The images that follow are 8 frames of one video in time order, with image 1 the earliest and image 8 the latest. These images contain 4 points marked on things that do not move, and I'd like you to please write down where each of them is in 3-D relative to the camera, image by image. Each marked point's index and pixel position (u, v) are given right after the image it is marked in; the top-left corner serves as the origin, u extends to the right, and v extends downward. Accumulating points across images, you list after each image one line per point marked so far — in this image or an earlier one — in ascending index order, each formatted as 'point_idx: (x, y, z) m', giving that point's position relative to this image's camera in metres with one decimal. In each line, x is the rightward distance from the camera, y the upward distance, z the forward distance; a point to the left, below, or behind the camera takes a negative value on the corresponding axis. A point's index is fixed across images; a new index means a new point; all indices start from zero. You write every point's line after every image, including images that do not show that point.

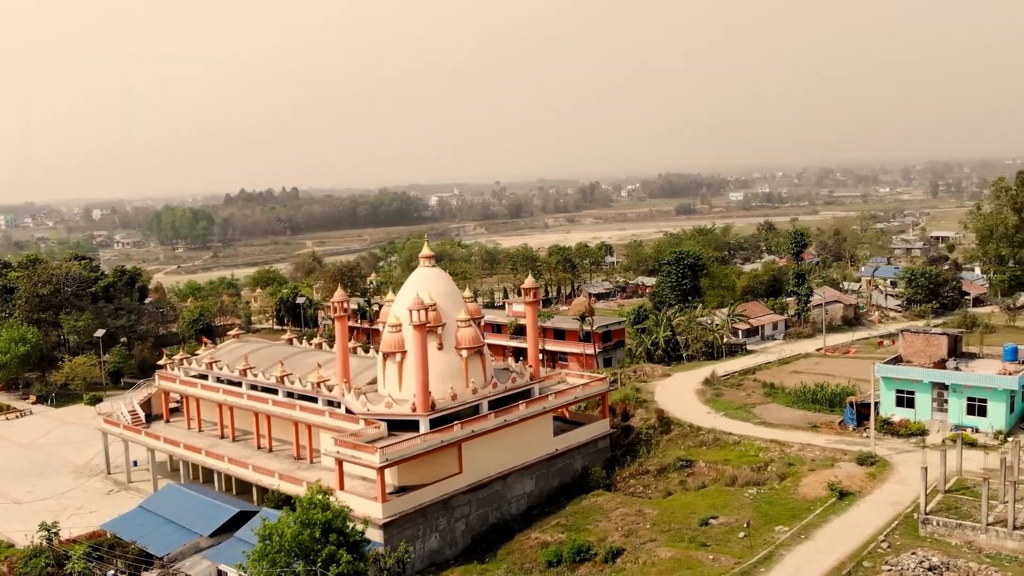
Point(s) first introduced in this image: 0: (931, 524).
0: (+9.5, -5.3, +18.6) m
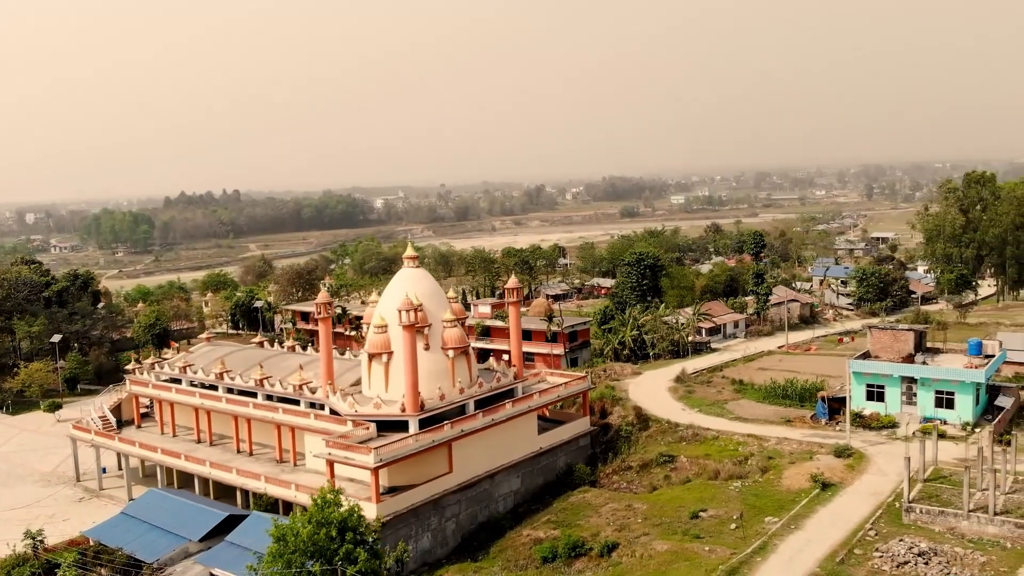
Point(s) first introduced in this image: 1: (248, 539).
0: (+9.4, -5.2, +19.3) m
1: (-6.4, -6.1, +20.0) m
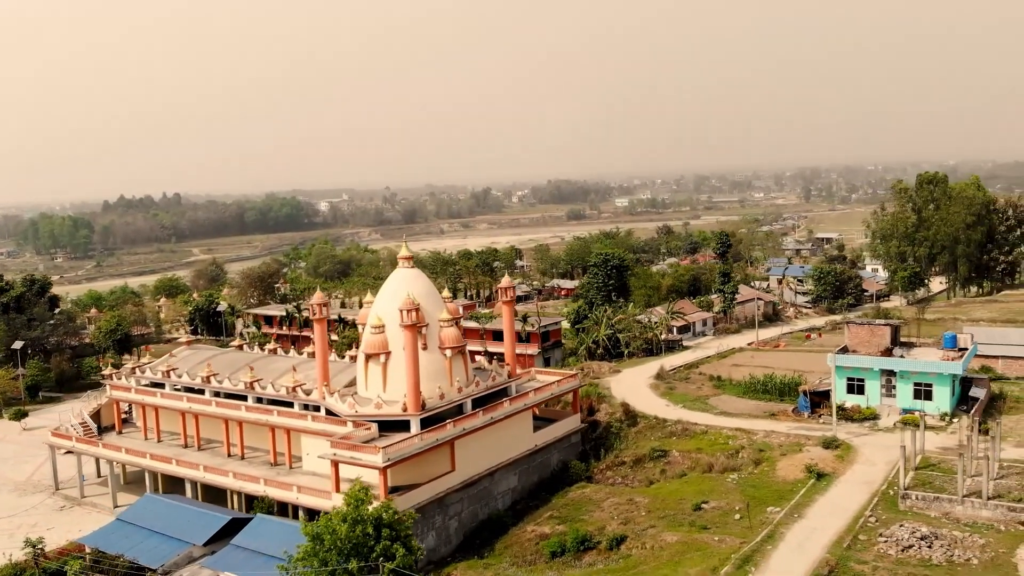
0: (+9.6, -5.1, +20.0) m
1: (-6.1, -6.1, +19.8) m
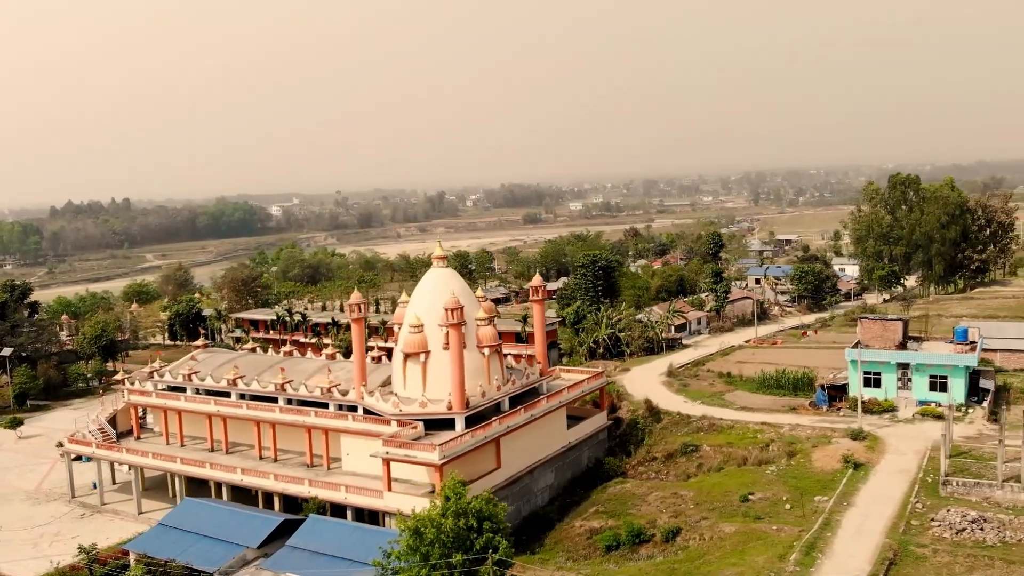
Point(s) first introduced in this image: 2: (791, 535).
0: (+11.0, -4.9, +20.7) m
1: (-4.7, -6.0, +19.6) m
2: (+6.3, -5.6, +18.7) m
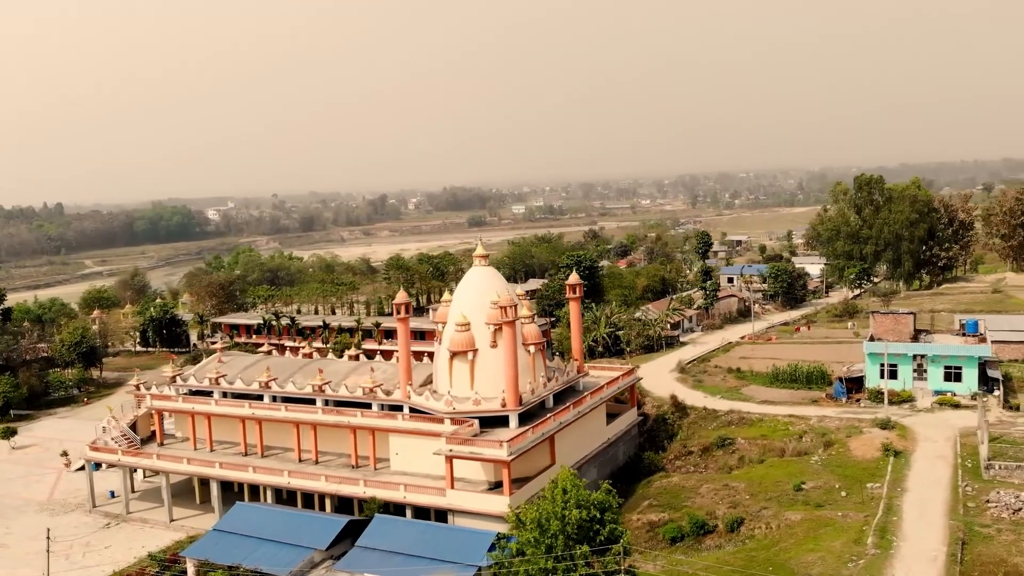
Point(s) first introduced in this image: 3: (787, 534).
0: (+12.6, -4.7, +21.5) m
1: (-3.0, -6.0, +19.5) m
2: (+8.0, -5.4, +19.2) m
3: (+6.4, -5.7, +19.1) m
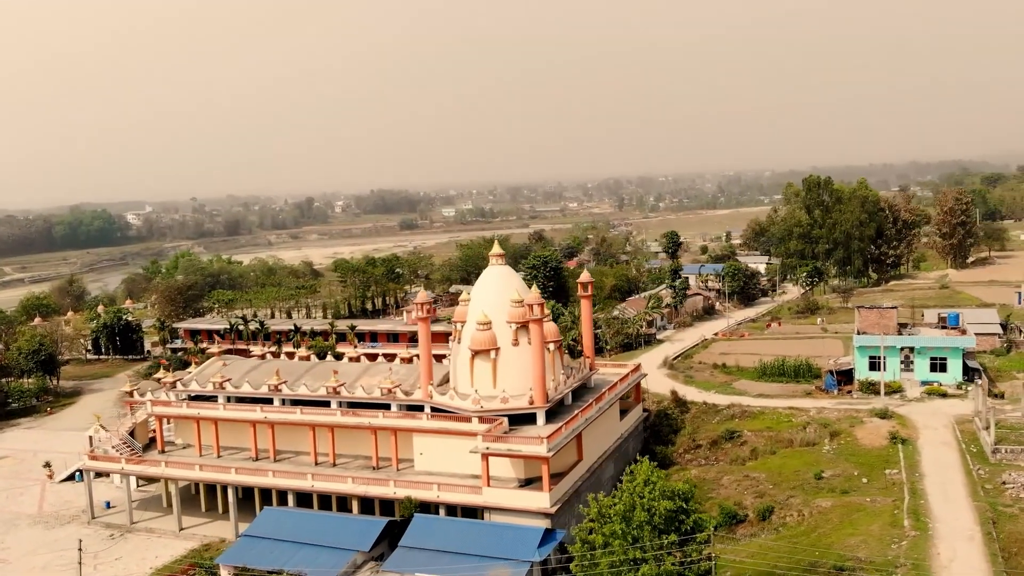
0: (+13.4, -4.5, +22.6) m
1: (-2.0, -6.0, +19.4) m
2: (+9.1, -5.3, +20.0) m
3: (+7.4, -5.6, +19.8) m
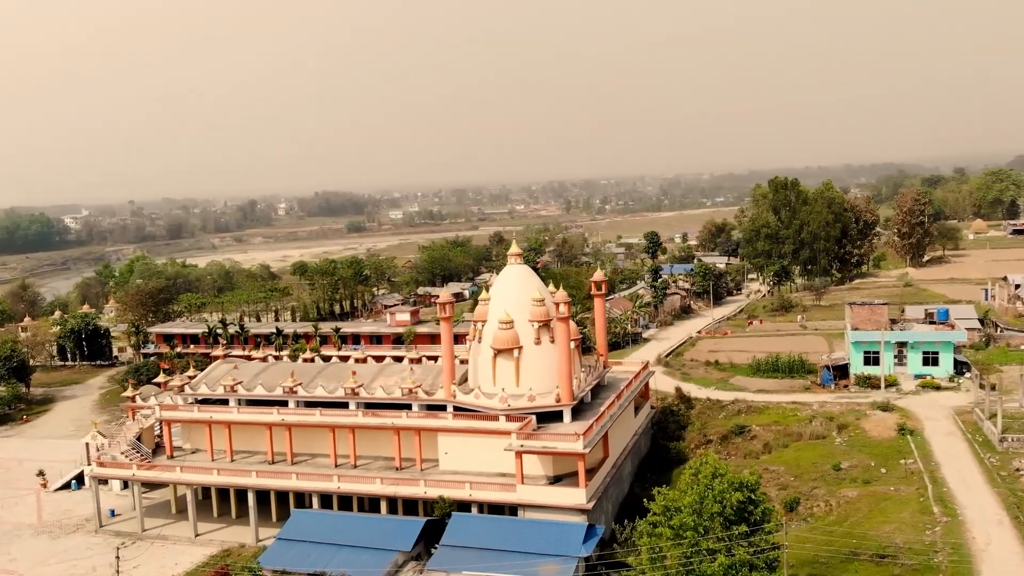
0: (+14.2, -4.4, +23.6) m
1: (-1.0, -5.9, +19.5) m
2: (+10.0, -5.2, +20.7) m
3: (+8.4, -5.5, +20.4) m
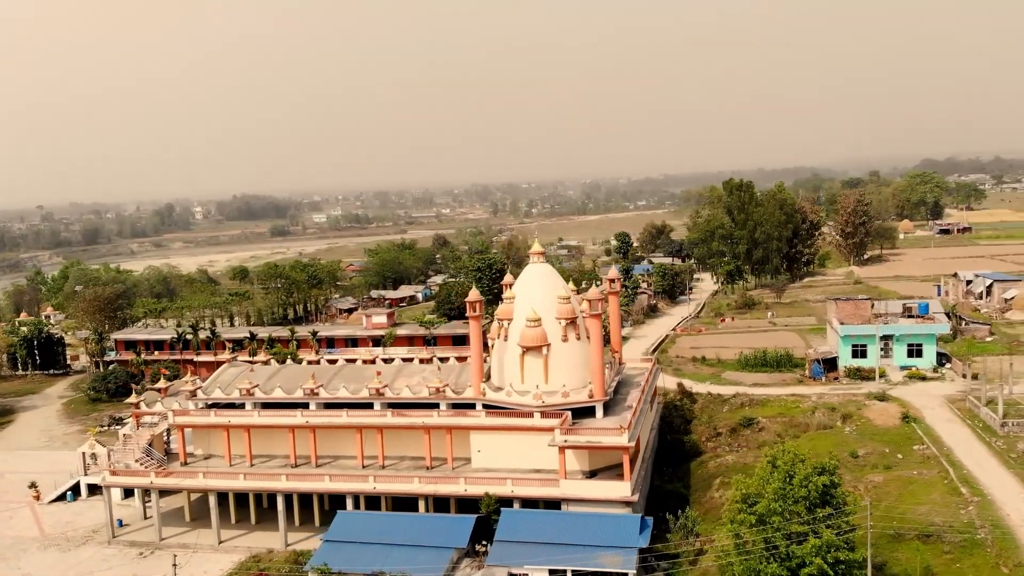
0: (+15.0, -4.2, +25.0) m
1: (+0.3, -5.9, +19.7) m
2: (+11.1, -5.0, +21.8) m
3: (+9.5, -5.3, +21.4) m
